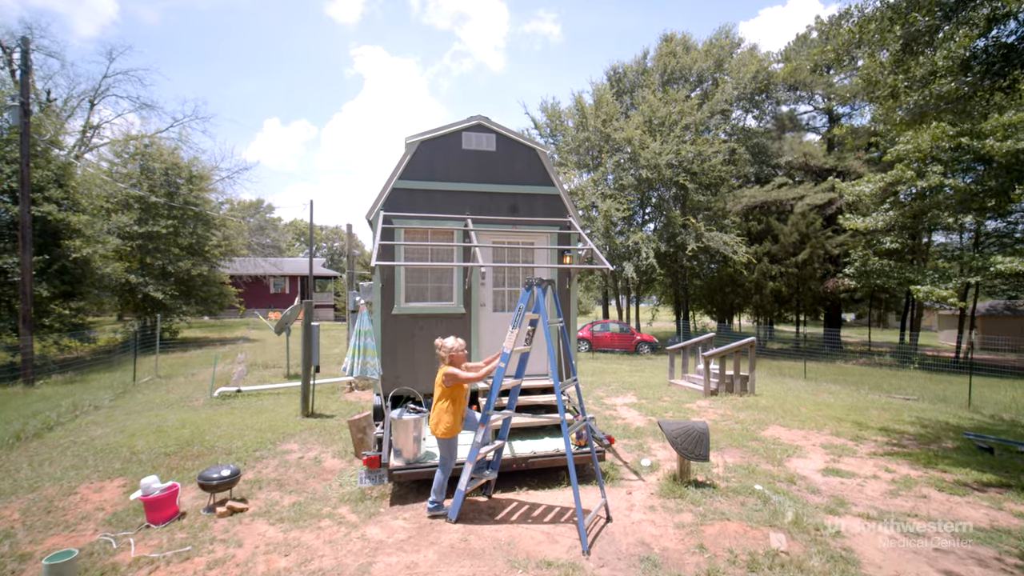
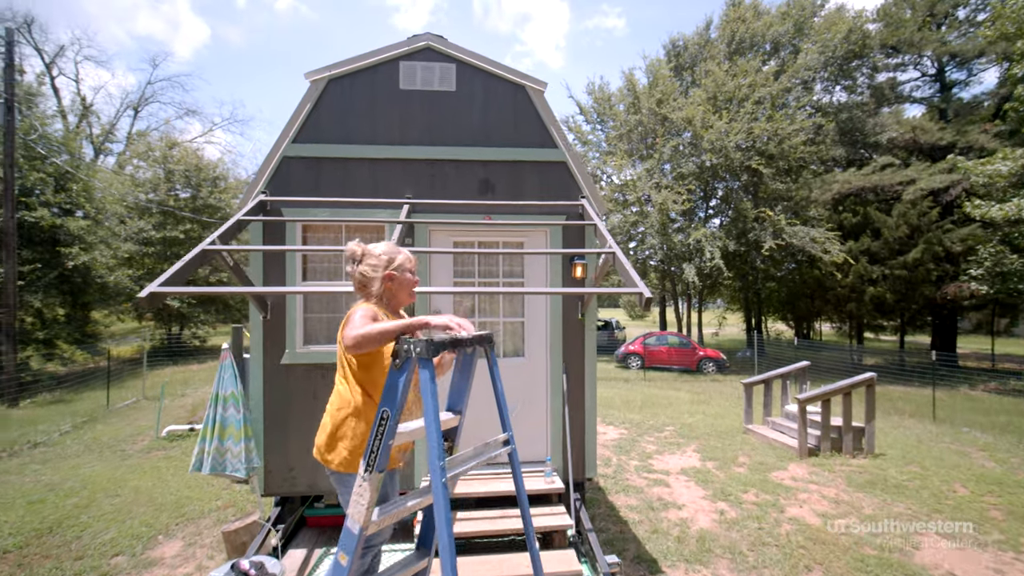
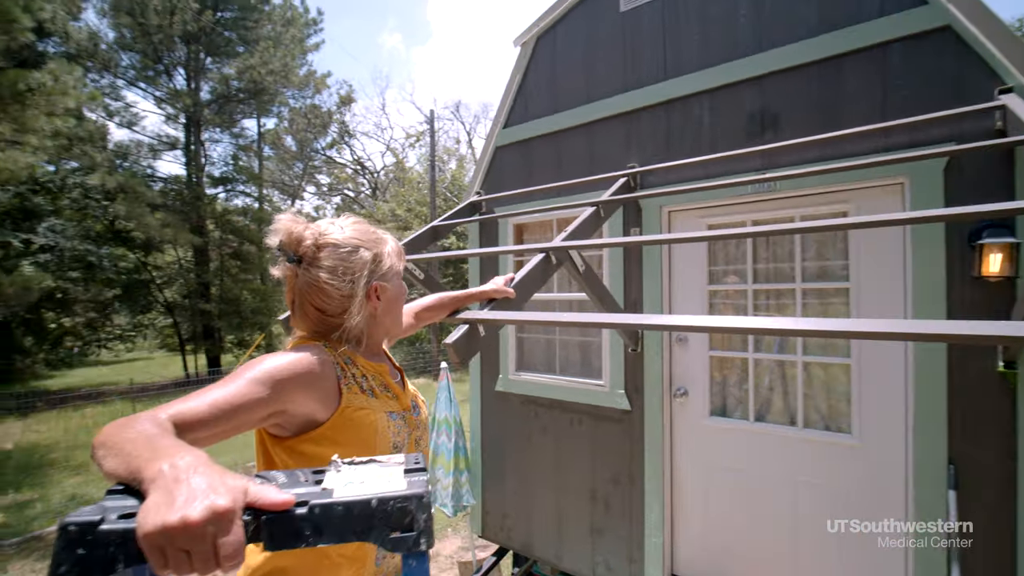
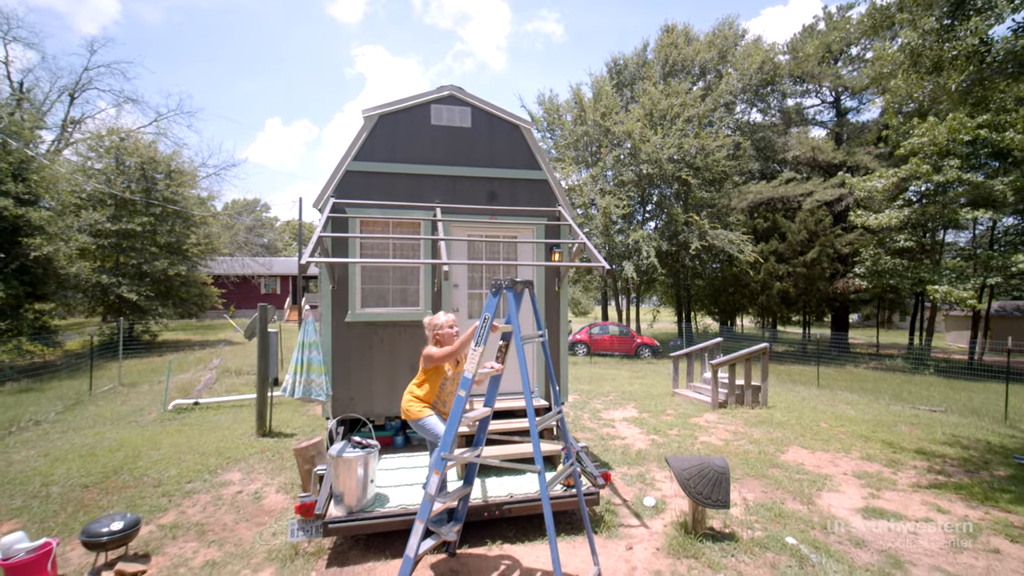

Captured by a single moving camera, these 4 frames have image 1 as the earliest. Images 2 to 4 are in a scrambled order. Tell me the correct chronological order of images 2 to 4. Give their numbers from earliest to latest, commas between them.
4, 2, 3
